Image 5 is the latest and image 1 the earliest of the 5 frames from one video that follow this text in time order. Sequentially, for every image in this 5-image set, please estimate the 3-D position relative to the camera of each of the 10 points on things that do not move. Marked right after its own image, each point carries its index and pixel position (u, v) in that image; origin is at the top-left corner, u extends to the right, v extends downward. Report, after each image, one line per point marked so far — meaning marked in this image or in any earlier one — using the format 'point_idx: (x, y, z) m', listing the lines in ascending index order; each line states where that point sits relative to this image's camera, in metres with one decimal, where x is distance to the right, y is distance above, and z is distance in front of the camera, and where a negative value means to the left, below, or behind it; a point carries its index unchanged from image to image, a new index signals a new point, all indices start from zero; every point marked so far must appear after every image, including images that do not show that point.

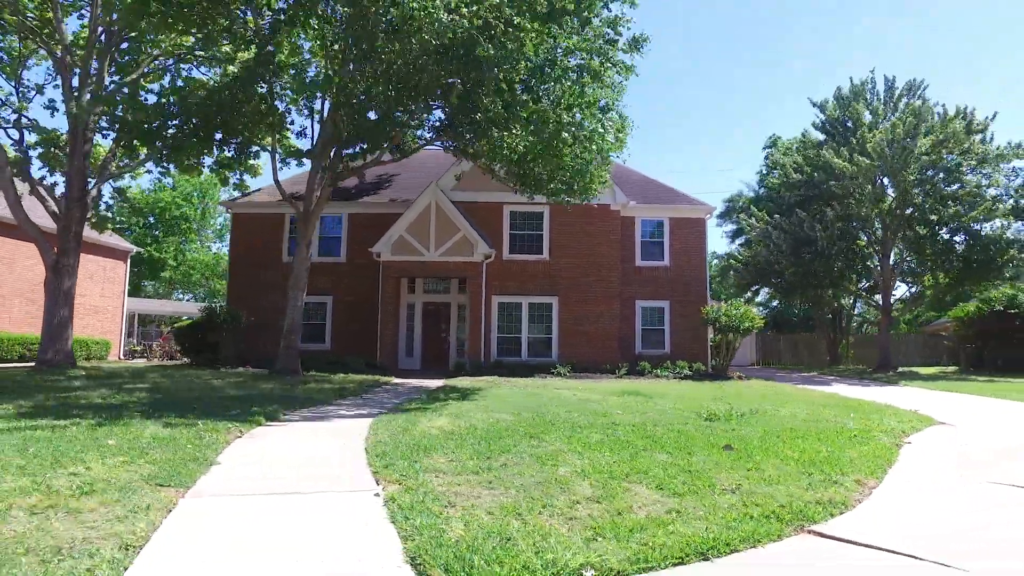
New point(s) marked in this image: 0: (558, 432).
0: (+0.5, -1.5, +7.2) m
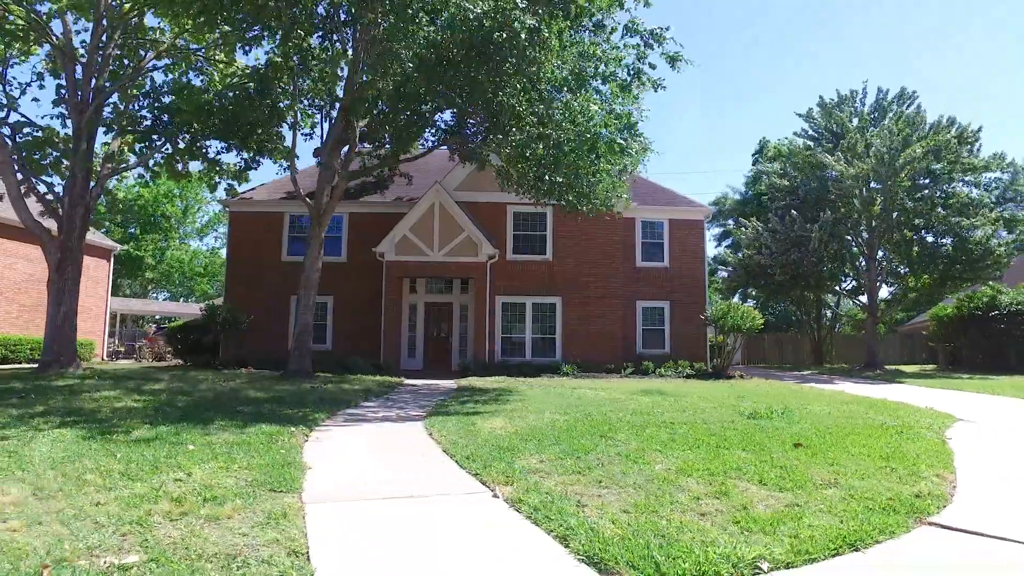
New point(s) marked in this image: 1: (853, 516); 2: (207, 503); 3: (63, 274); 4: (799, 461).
0: (+1.2, -1.5, +7.3) m
1: (+2.1, -1.4, +4.3) m
2: (-1.8, -1.3, +4.2) m
3: (-9.9, +0.3, +15.3) m
4: (+2.5, -1.5, +6.0) m
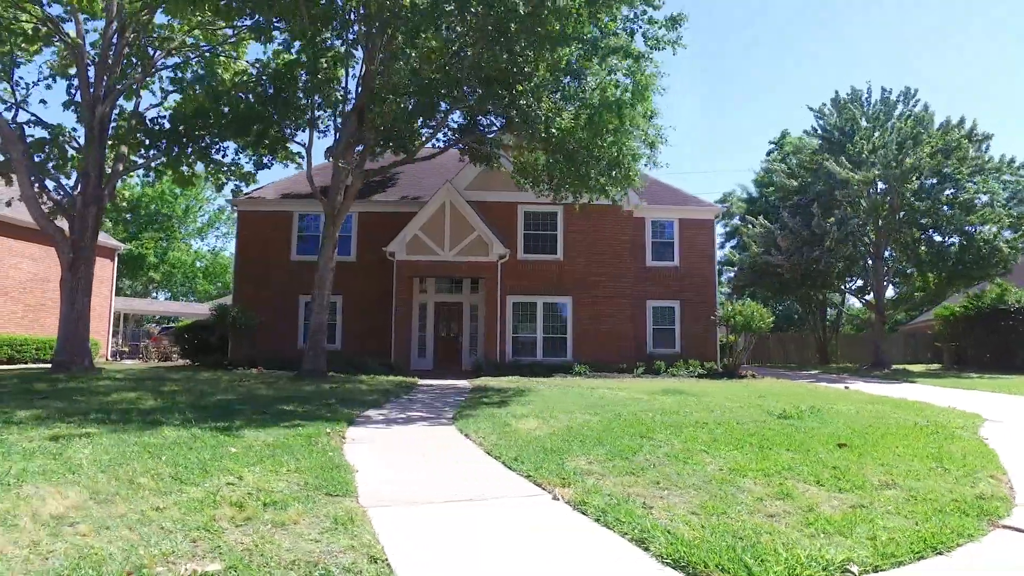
0: (+1.6, -1.5, +7.3) m
1: (+2.5, -1.4, +4.2) m
2: (-1.4, -1.3, +4.1) m
3: (-9.5, +0.3, +15.2) m
4: (+2.9, -1.5, +6.0) m
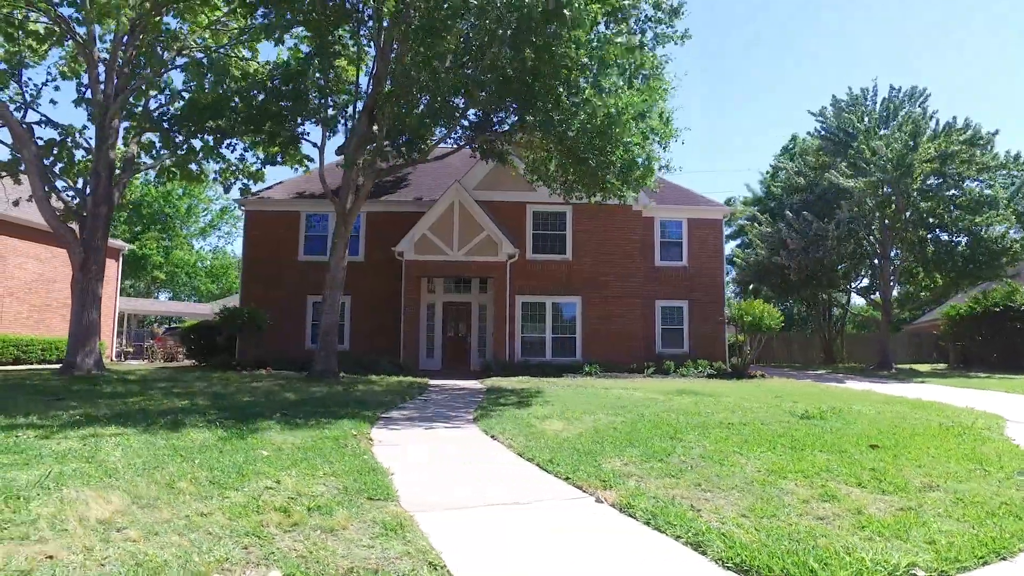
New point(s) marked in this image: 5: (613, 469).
0: (+1.9, -1.5, +7.2) m
1: (+2.8, -1.4, +4.1) m
2: (-1.2, -1.3, +4.1) m
3: (-9.3, +0.3, +15.1) m
4: (+3.2, -1.5, +5.9) m
5: (+0.8, -1.4, +5.5) m
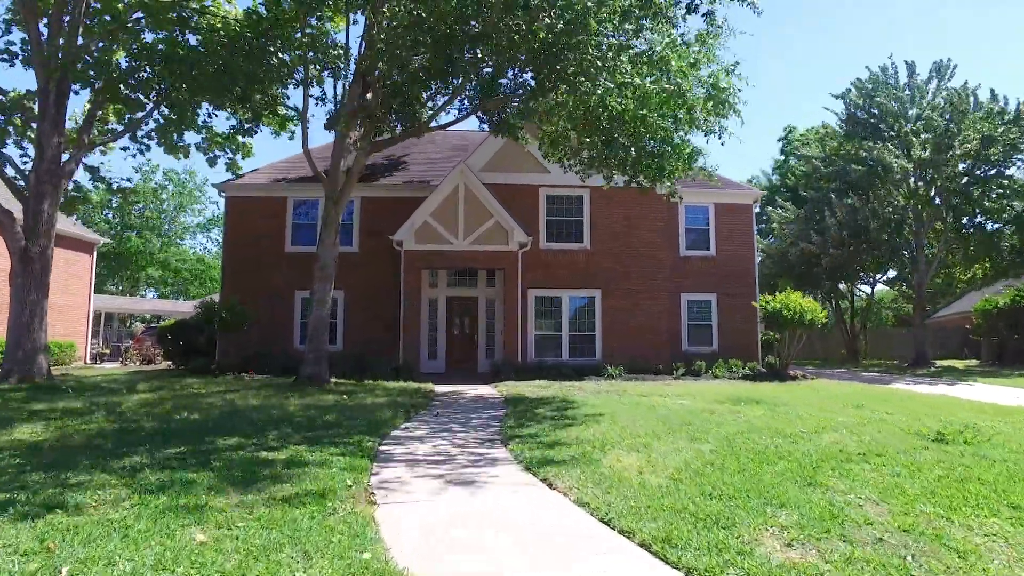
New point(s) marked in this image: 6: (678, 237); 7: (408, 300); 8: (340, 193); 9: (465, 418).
0: (+2.3, -1.4, +5.0) m
1: (+3.3, -1.2, +1.9) m
2: (-0.7, -1.2, +1.8) m
3: (-8.9, +0.4, +12.8) m
4: (+3.6, -1.3, +3.7) m
5: (+1.2, -1.3, +3.2) m
6: (+4.8, +1.5, +19.7) m
7: (-2.5, -0.2, +17.2) m
8: (-3.5, +2.0, +14.4) m
9: (-0.7, -1.8, +9.5) m
